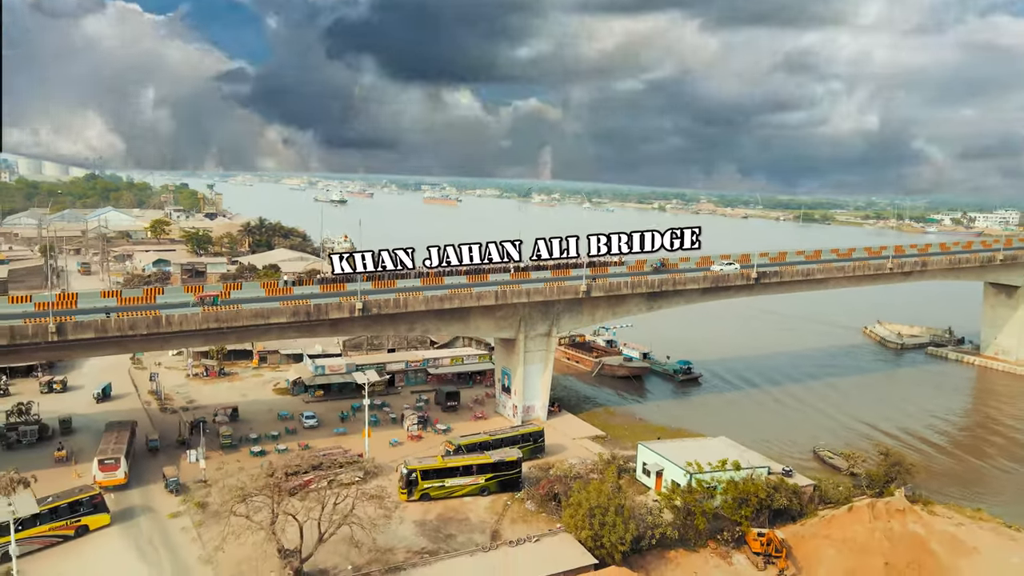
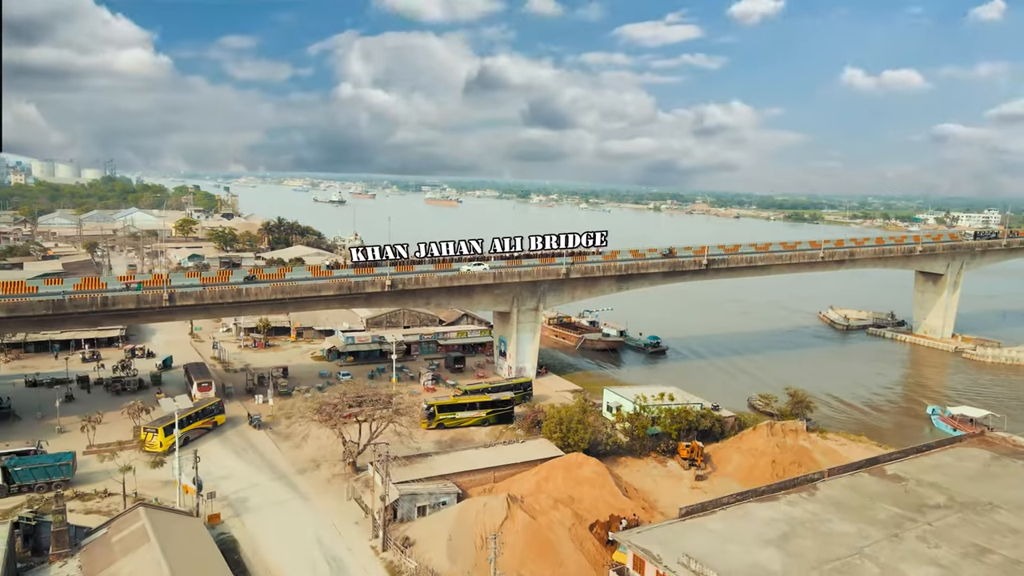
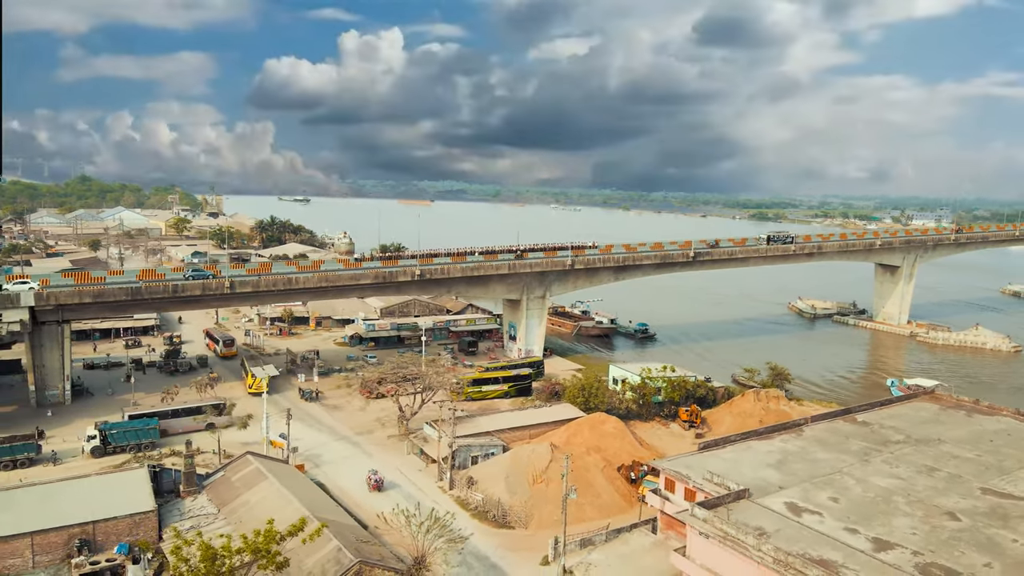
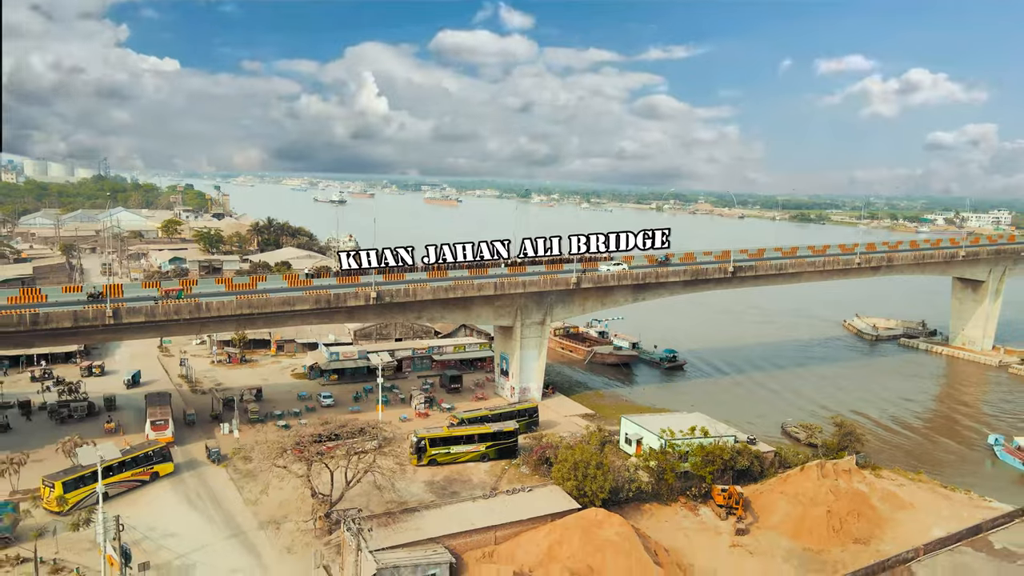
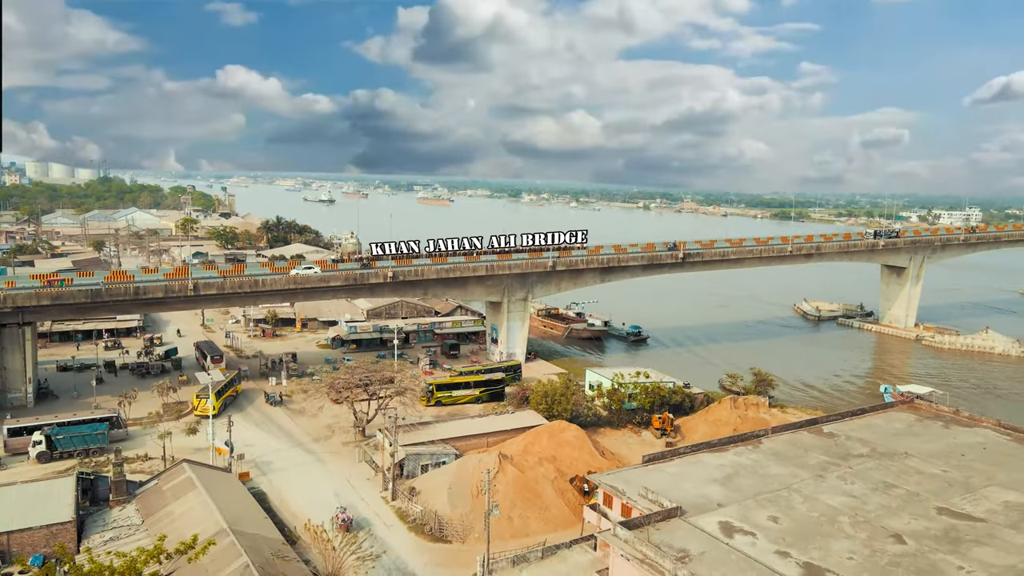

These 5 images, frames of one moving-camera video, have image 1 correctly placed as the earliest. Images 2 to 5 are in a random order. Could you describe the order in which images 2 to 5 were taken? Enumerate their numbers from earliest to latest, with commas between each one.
4, 2, 5, 3
